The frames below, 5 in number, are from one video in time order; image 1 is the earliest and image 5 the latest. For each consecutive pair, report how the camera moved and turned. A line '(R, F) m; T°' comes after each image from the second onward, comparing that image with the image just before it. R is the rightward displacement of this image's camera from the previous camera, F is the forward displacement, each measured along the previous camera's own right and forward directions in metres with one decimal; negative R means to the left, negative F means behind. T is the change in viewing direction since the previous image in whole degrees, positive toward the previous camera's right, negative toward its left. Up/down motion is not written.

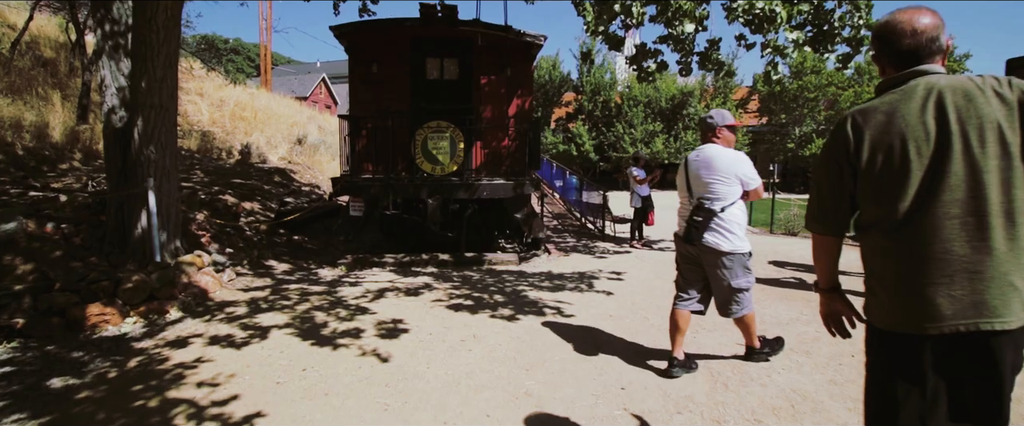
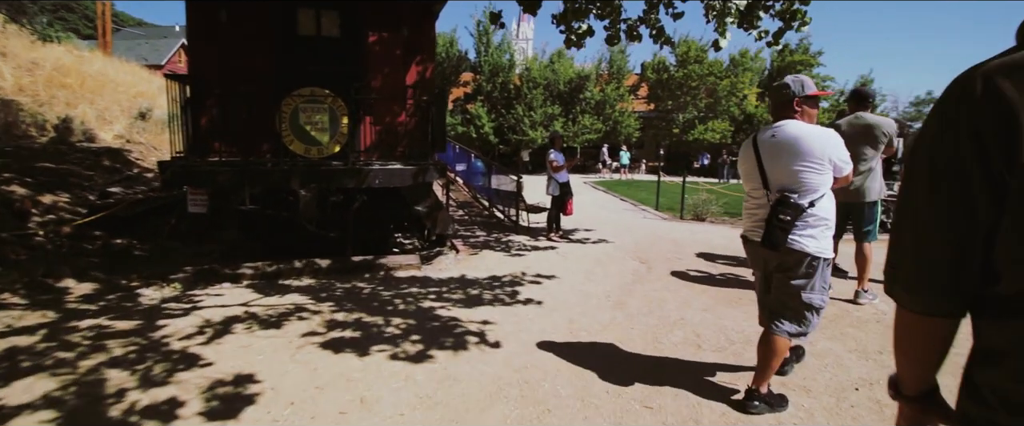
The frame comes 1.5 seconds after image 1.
(-0.1, +1.6) m; +12°
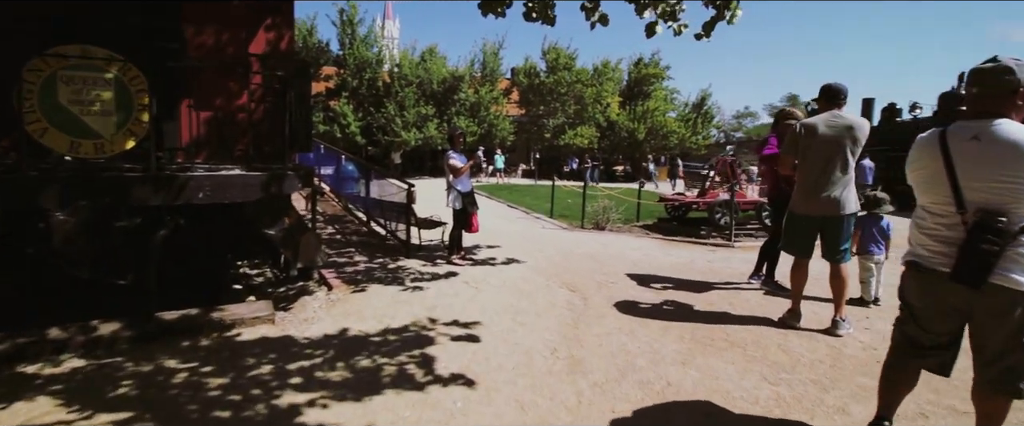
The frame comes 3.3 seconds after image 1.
(-0.3, +1.9) m; +15°
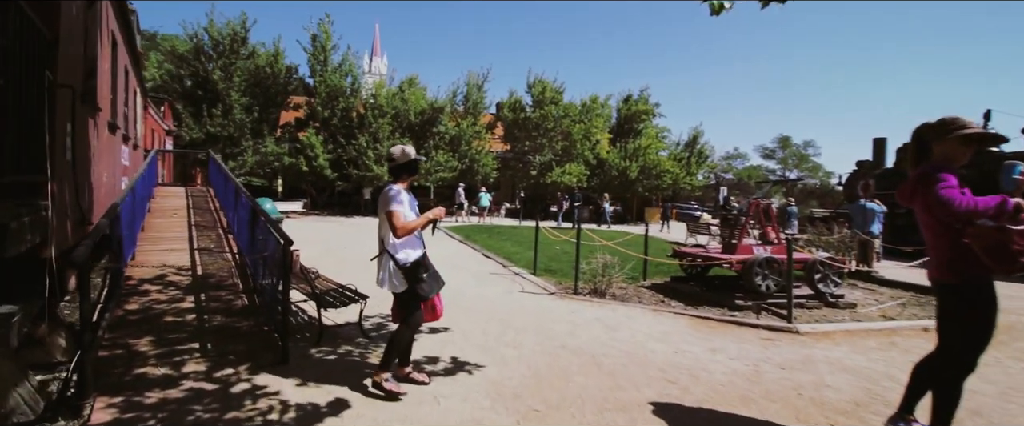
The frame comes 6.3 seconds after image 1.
(+0.3, +3.1) m; +1°
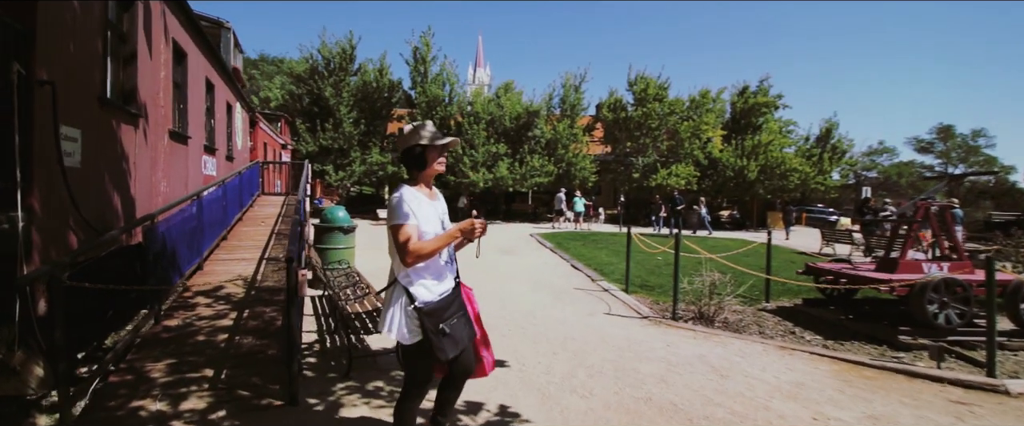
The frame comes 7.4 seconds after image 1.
(+0.4, +1.2) m; -12°
